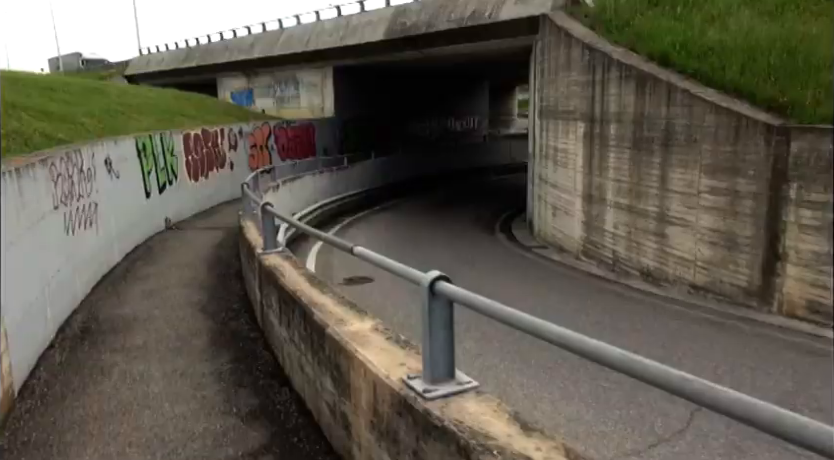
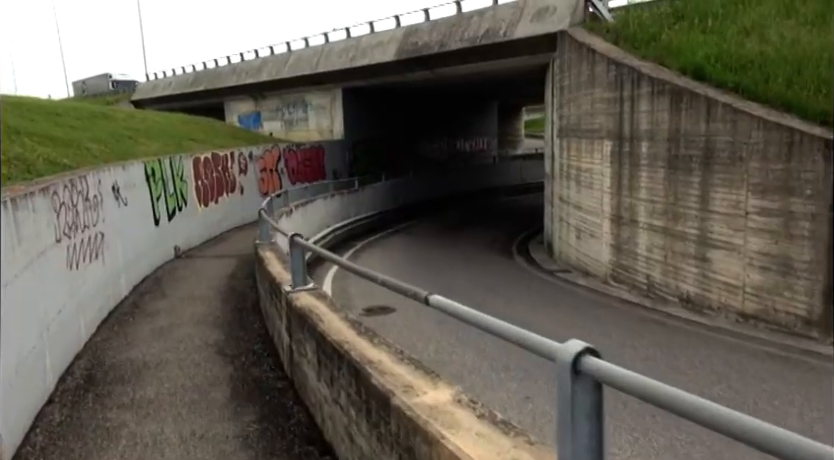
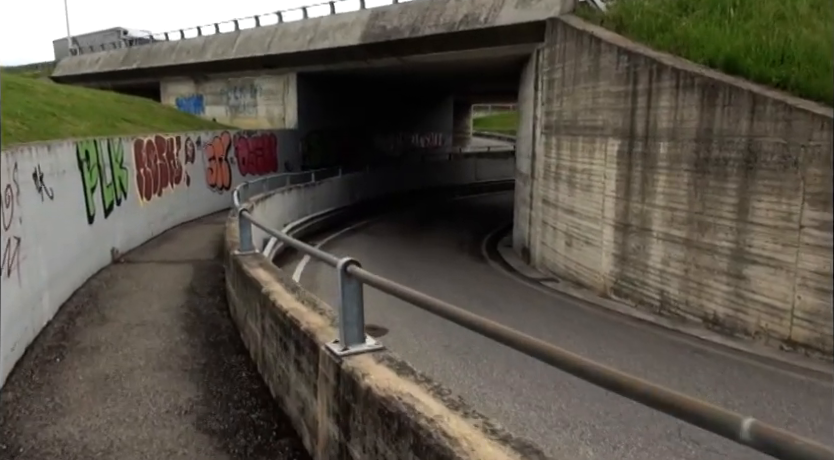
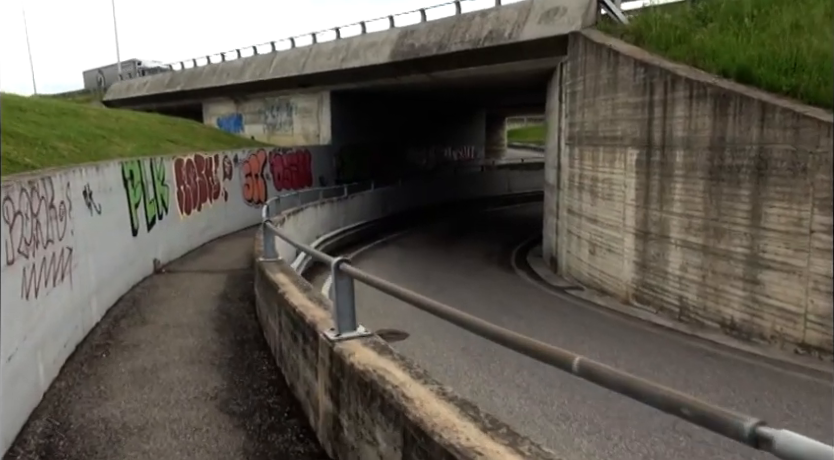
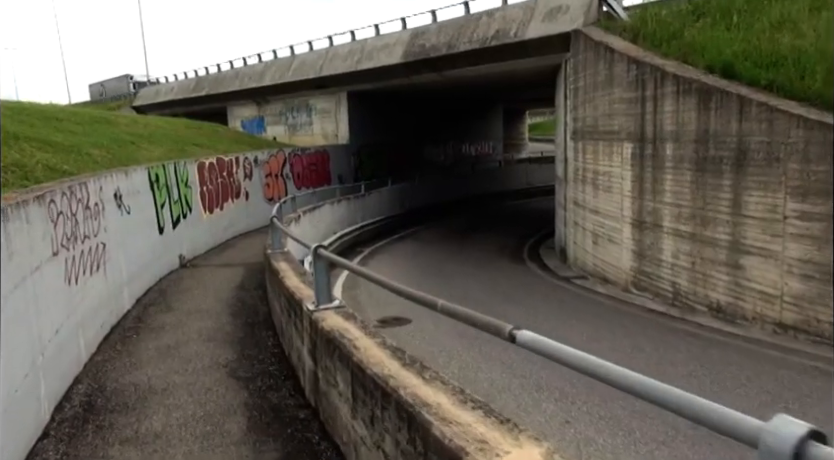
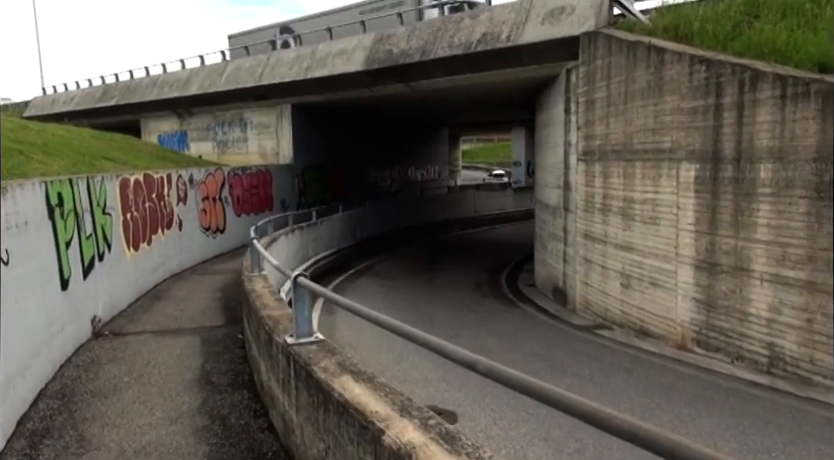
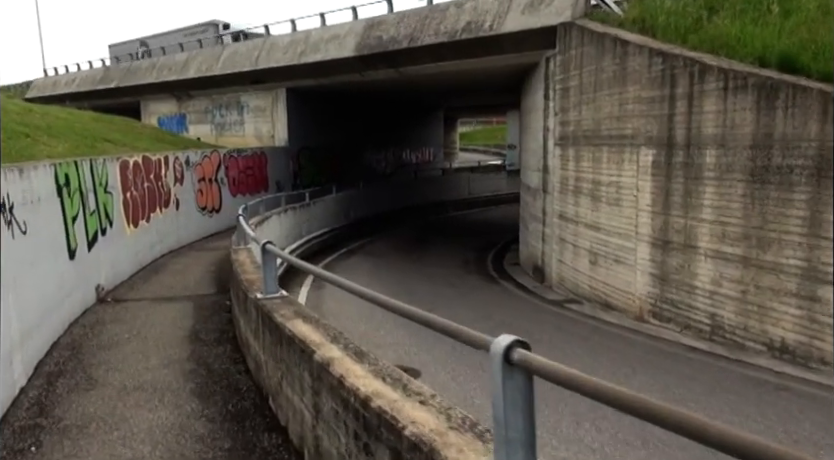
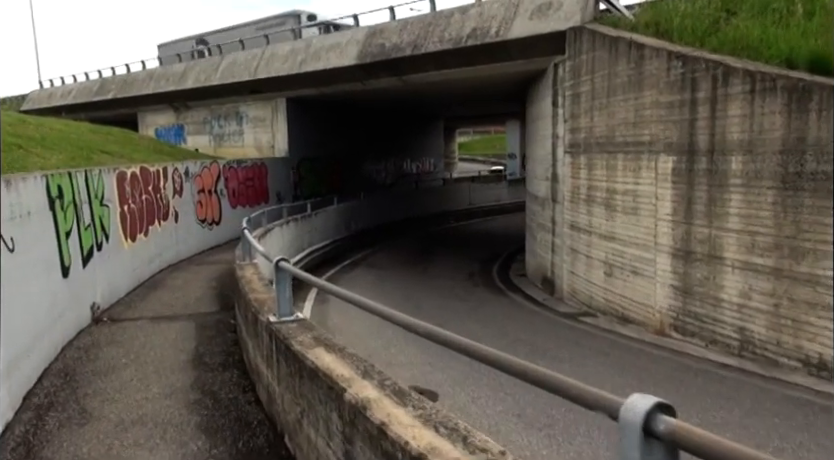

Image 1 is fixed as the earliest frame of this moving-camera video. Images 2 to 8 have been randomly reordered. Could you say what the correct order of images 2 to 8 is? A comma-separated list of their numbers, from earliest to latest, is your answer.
2, 5, 4, 3, 7, 8, 6
